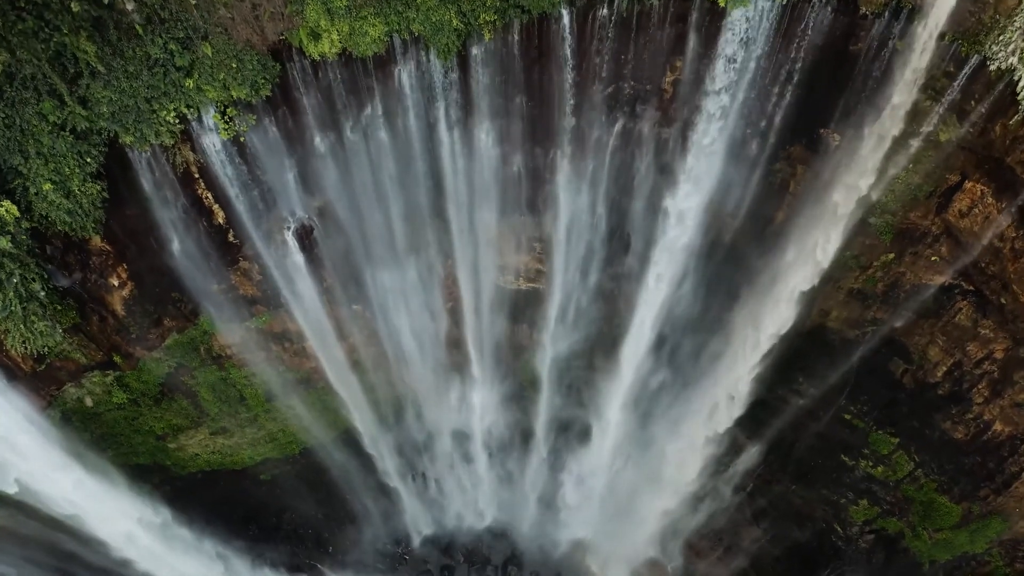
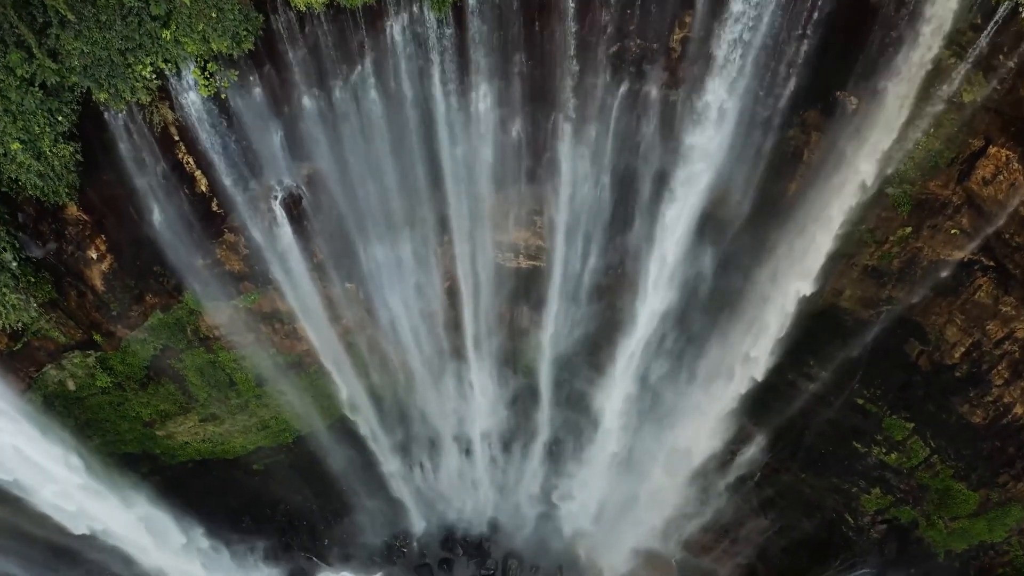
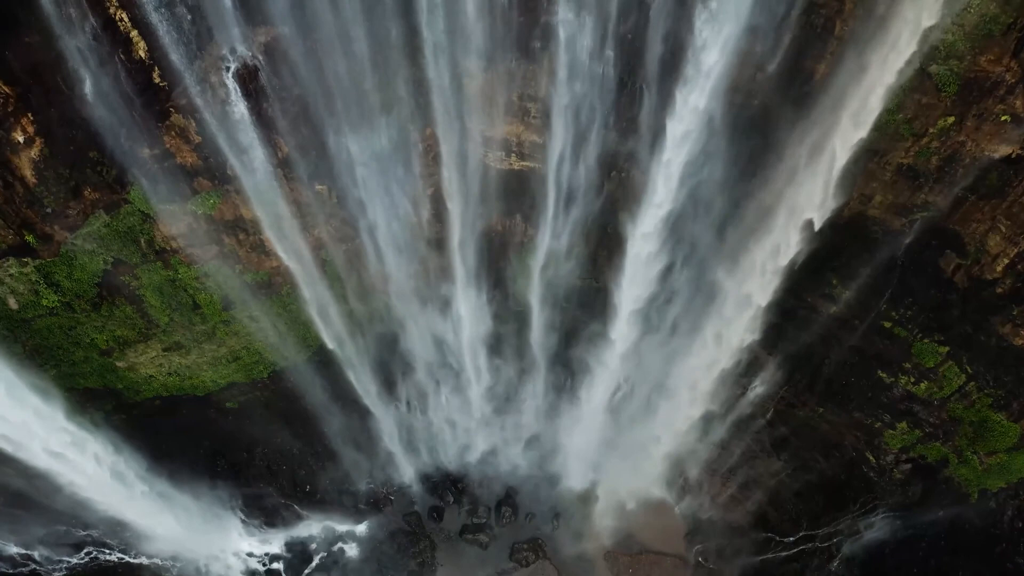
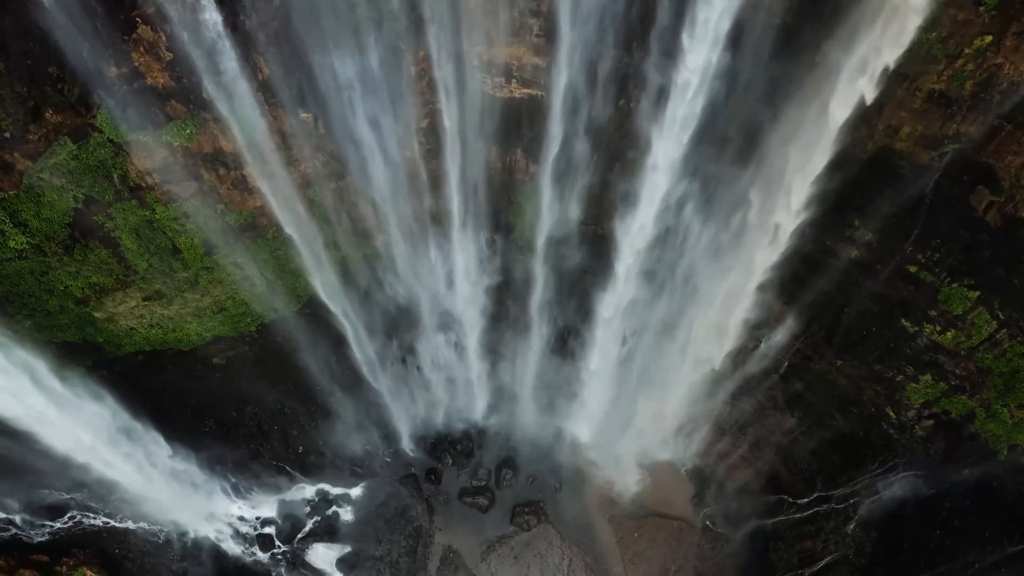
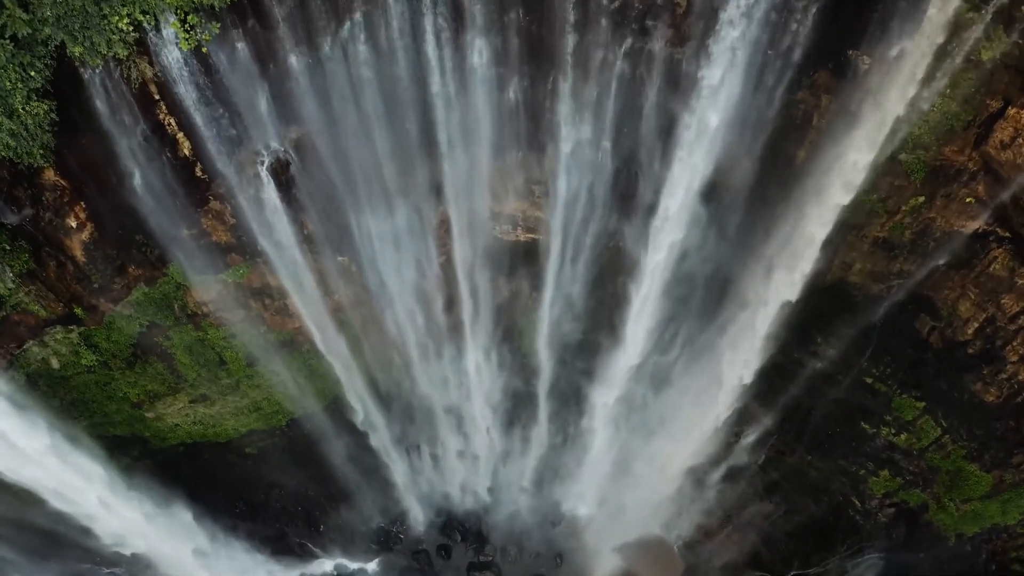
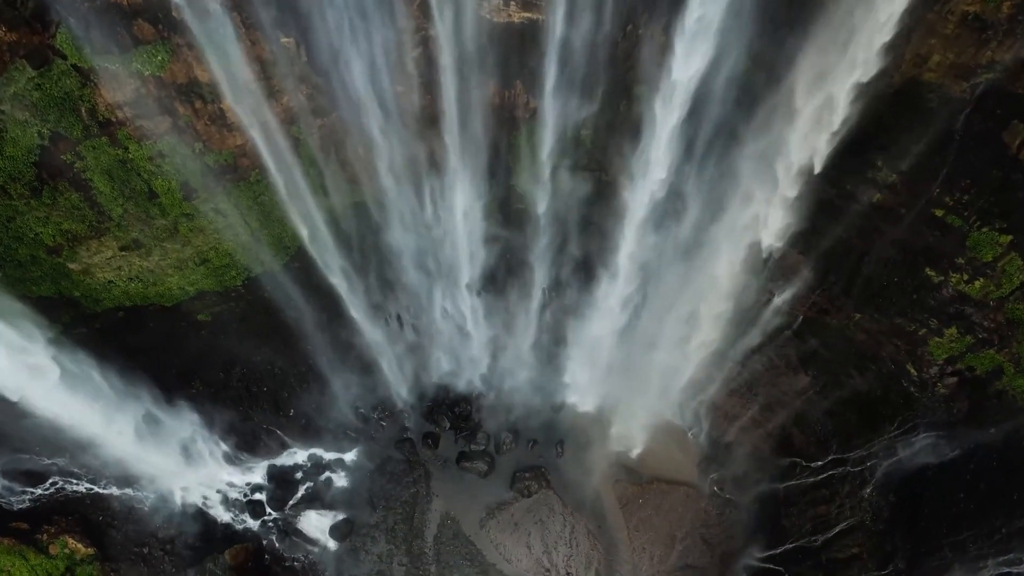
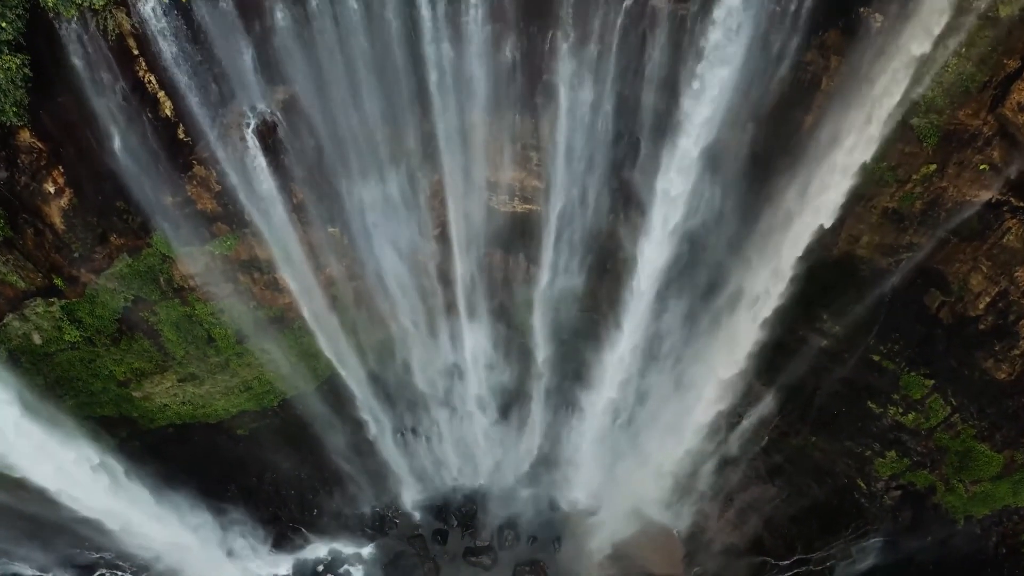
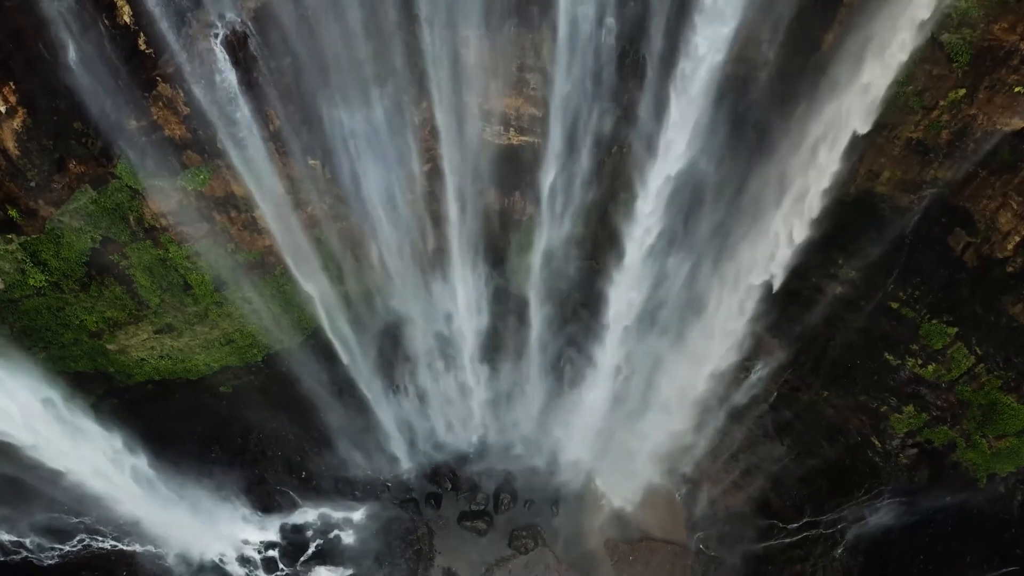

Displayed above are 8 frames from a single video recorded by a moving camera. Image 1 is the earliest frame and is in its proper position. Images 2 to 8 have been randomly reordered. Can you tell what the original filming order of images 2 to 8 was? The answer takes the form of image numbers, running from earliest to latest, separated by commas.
2, 5, 7, 3, 8, 4, 6
